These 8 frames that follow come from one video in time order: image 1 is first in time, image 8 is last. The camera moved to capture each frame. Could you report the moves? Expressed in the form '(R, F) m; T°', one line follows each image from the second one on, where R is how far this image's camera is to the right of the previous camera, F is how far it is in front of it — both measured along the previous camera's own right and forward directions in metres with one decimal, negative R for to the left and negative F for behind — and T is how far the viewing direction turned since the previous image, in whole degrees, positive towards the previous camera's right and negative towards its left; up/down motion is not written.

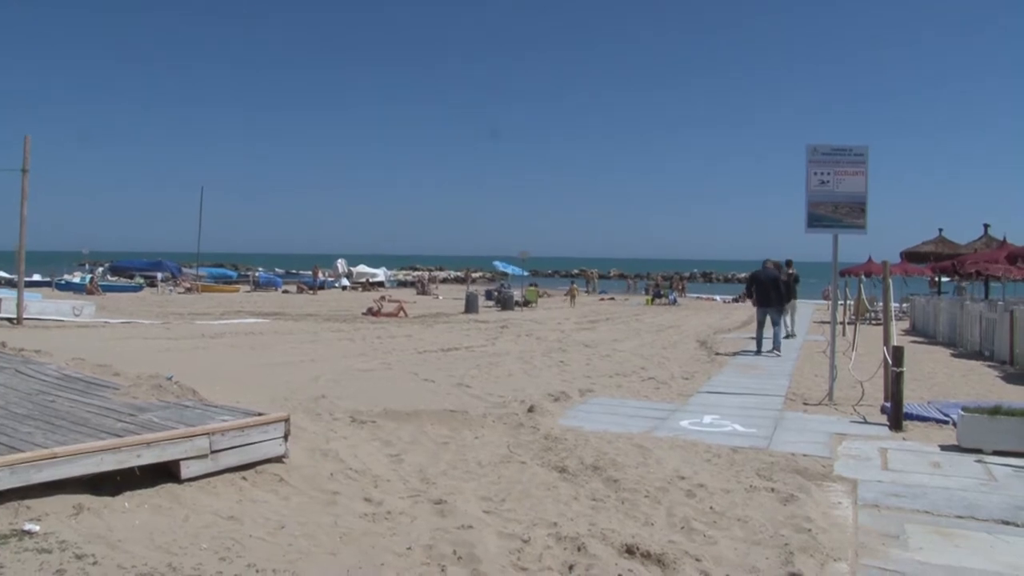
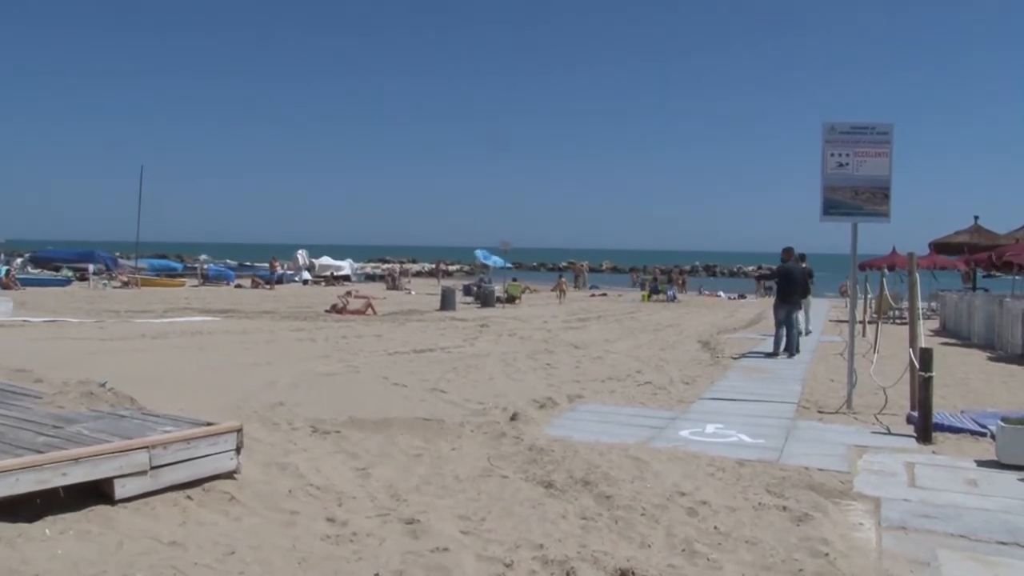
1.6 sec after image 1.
(0.0, +1.0) m; +1°
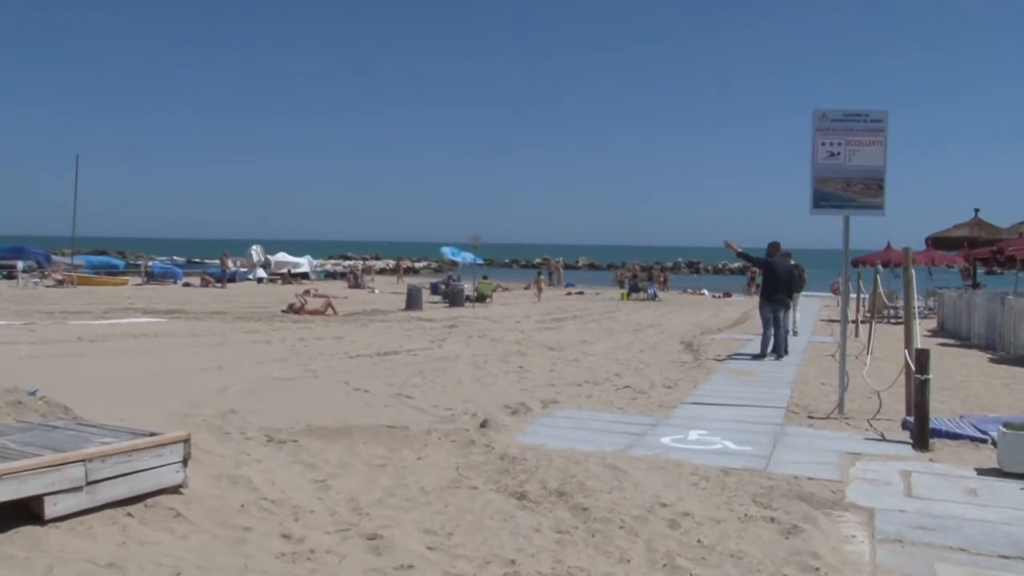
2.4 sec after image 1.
(0.0, +0.5) m; +2°
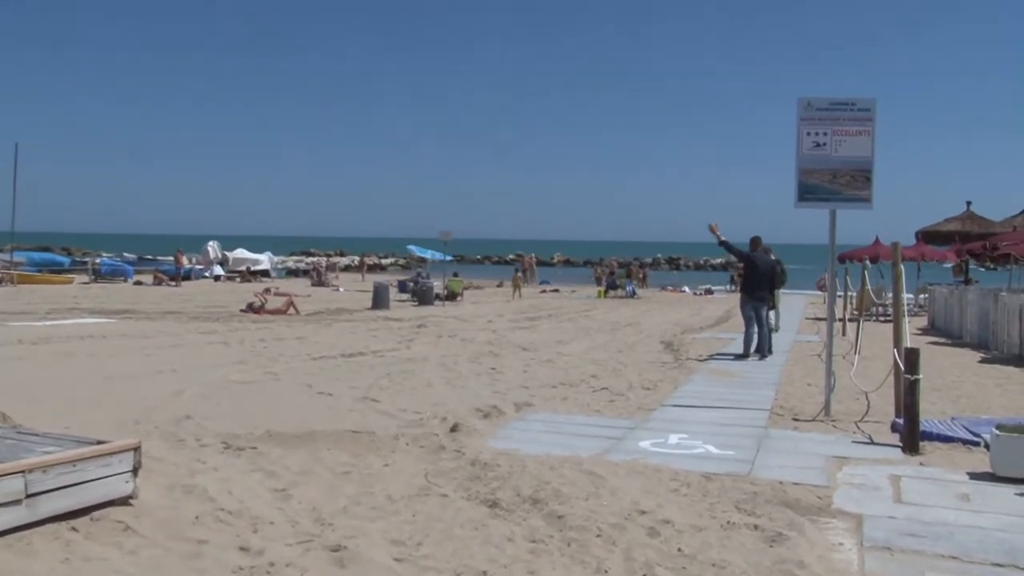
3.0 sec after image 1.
(0.0, +0.4) m; +2°
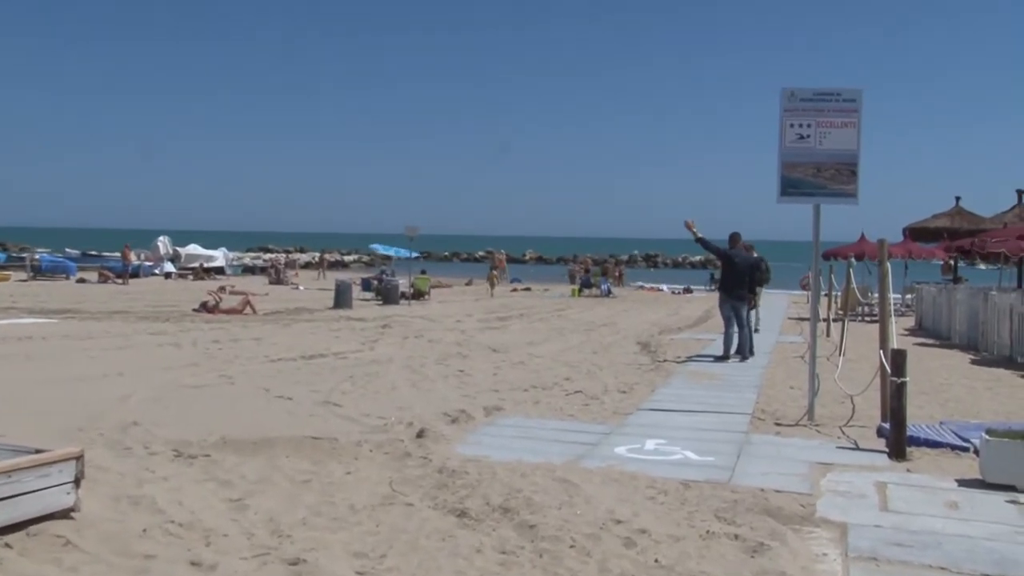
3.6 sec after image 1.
(0.0, +0.4) m; +2°
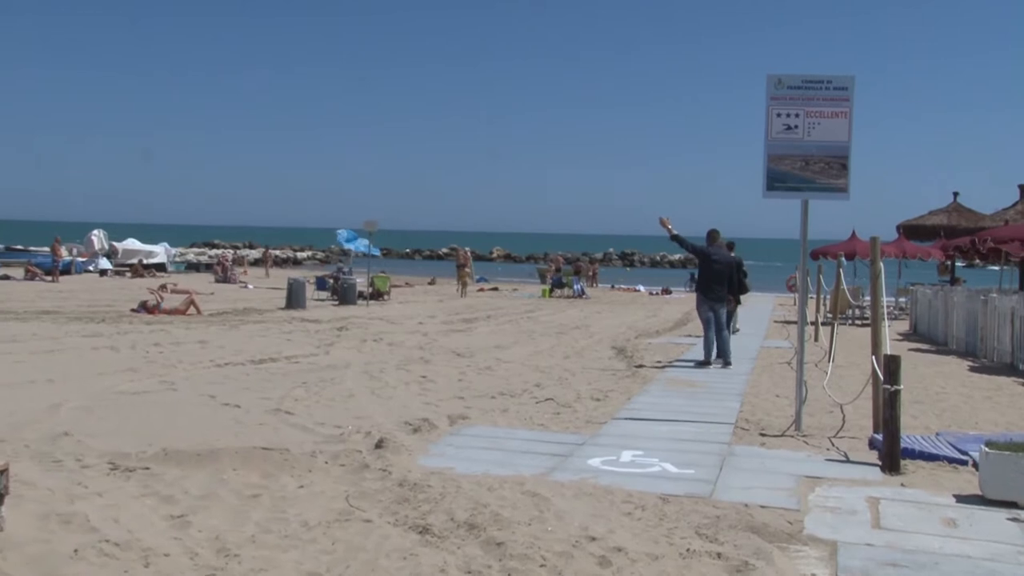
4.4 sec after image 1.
(0.0, +0.5) m; +2°
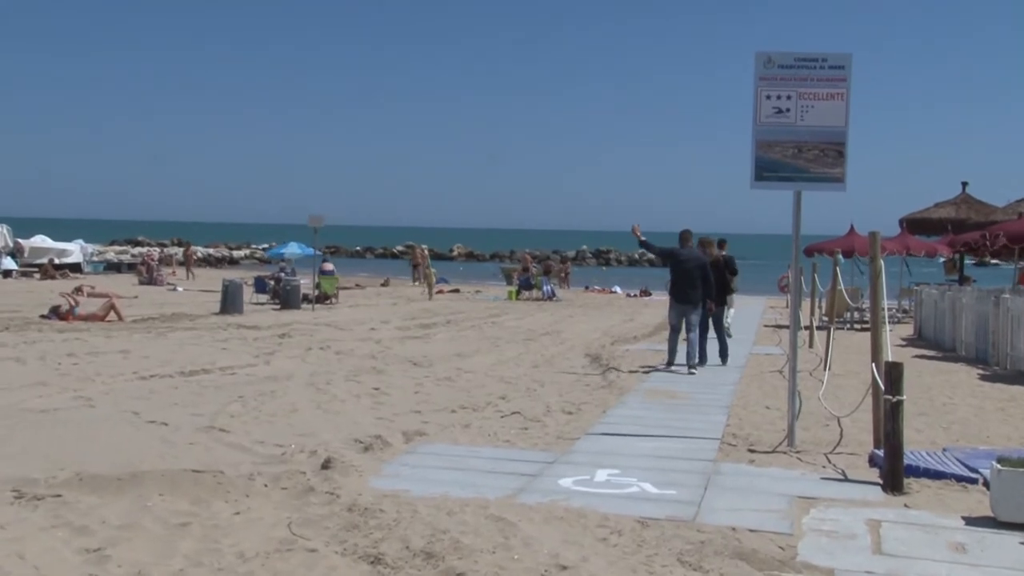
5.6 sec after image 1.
(0.0, +0.6) m; +3°
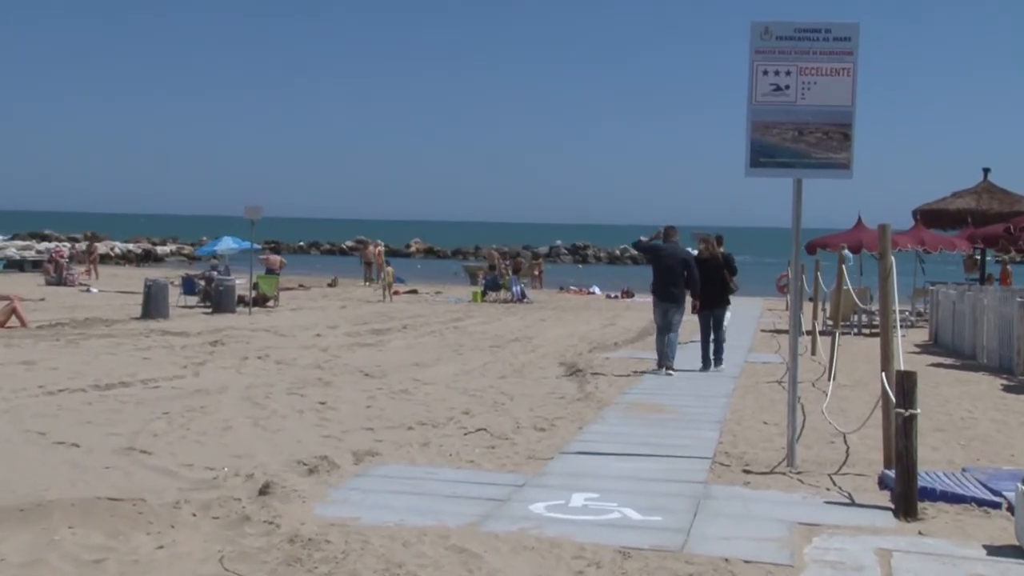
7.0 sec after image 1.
(0.0, +0.7) m; +3°
